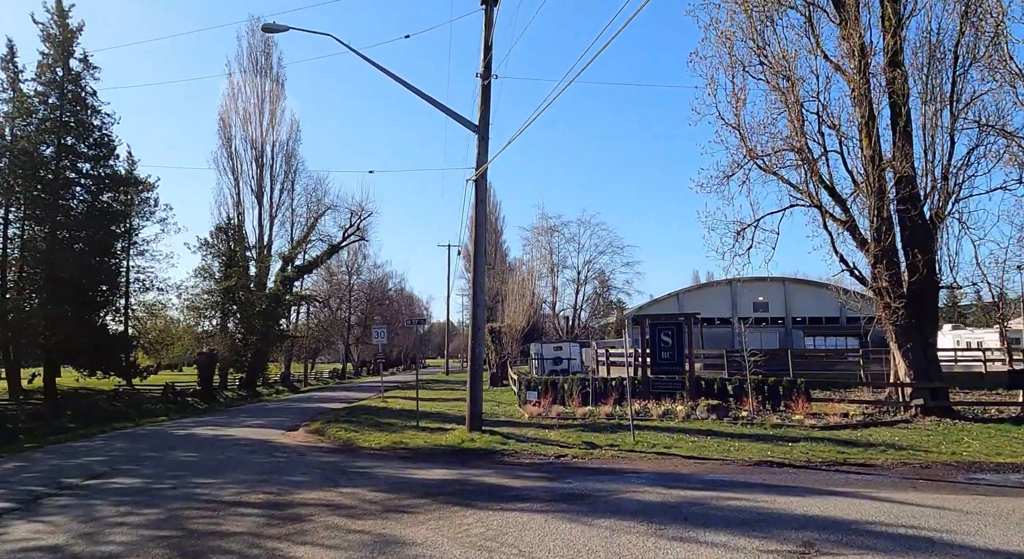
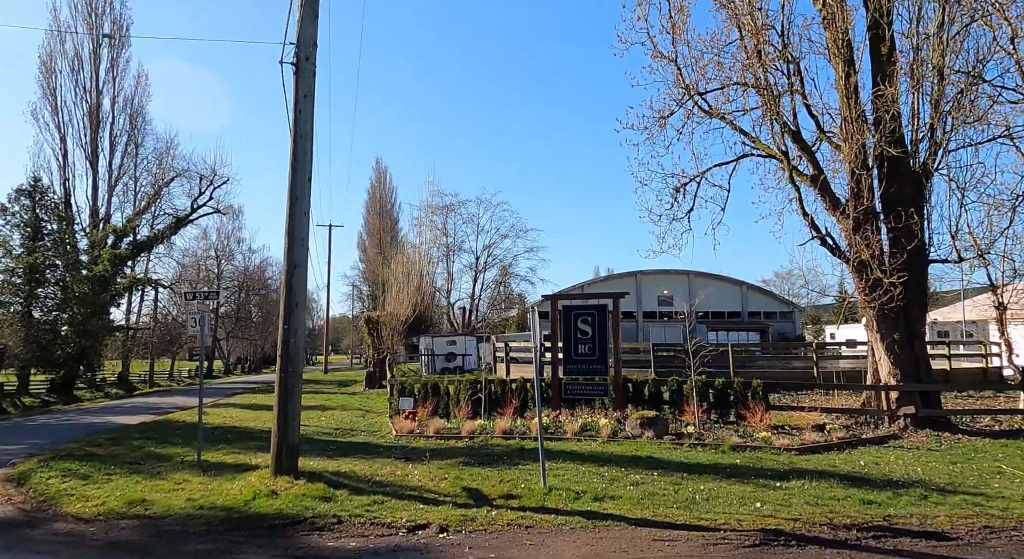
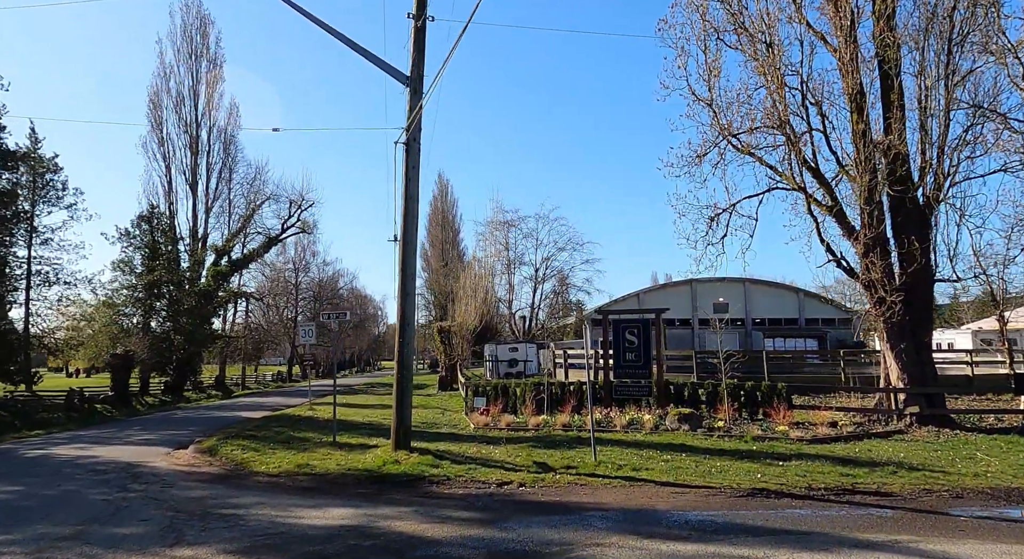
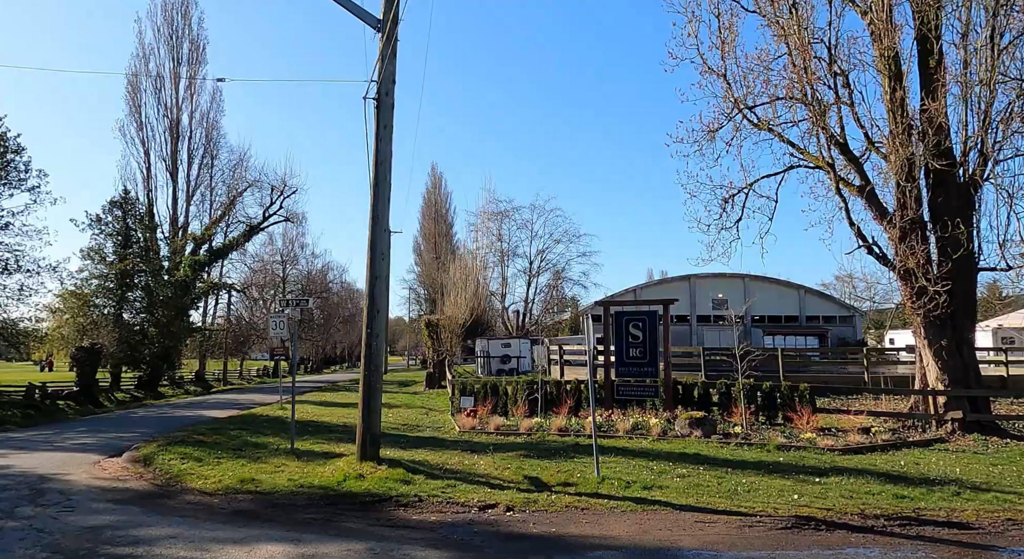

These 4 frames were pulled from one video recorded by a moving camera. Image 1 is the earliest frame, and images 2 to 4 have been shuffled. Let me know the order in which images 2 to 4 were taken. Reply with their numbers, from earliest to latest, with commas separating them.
3, 4, 2
